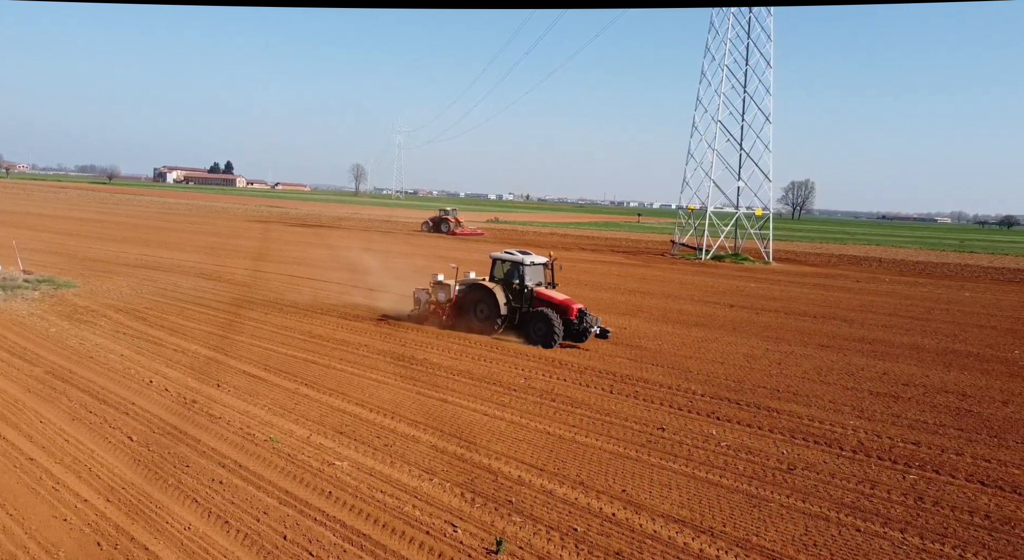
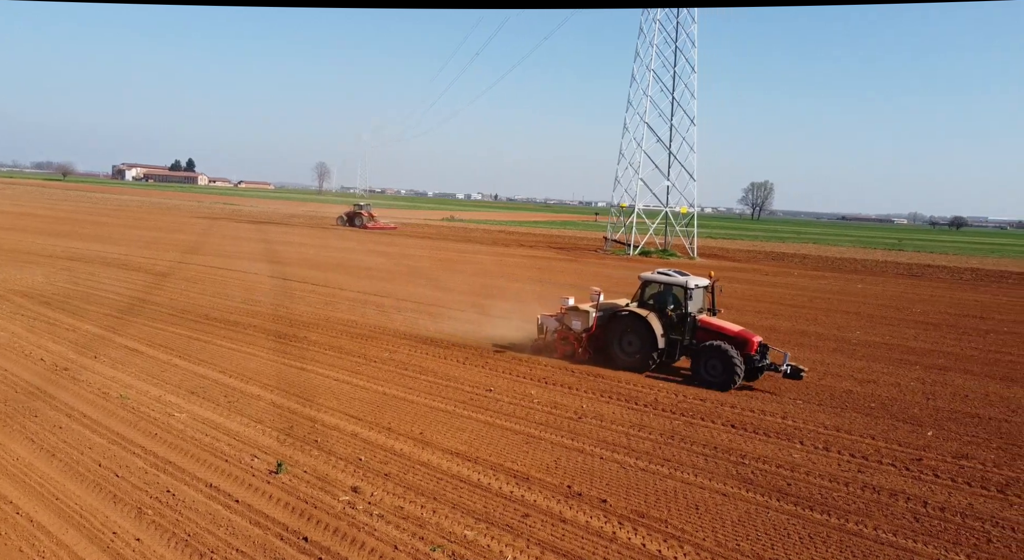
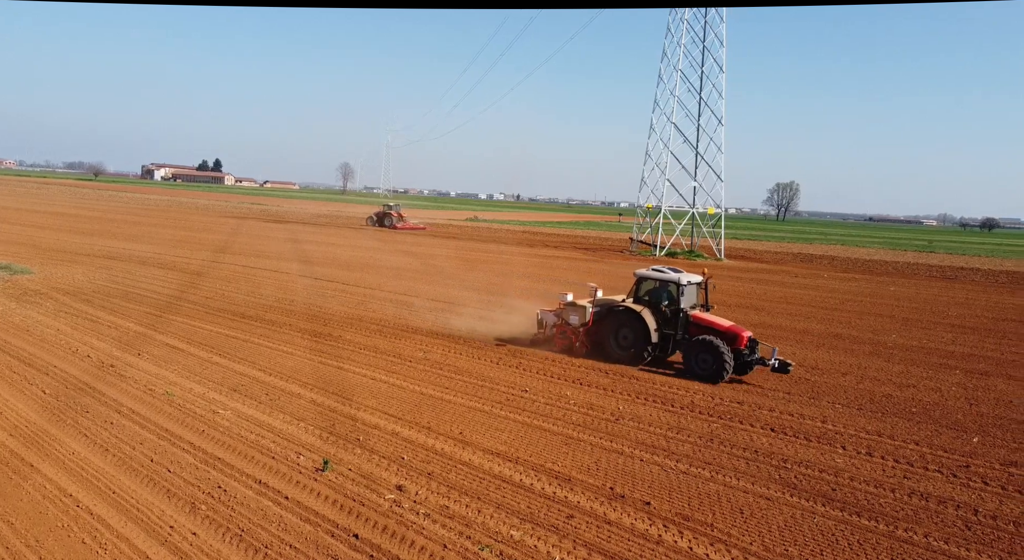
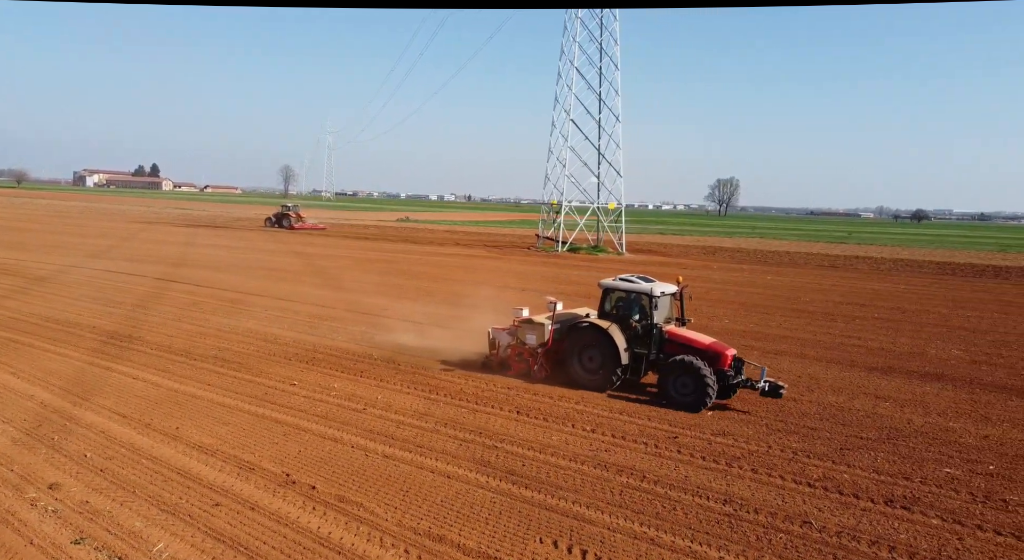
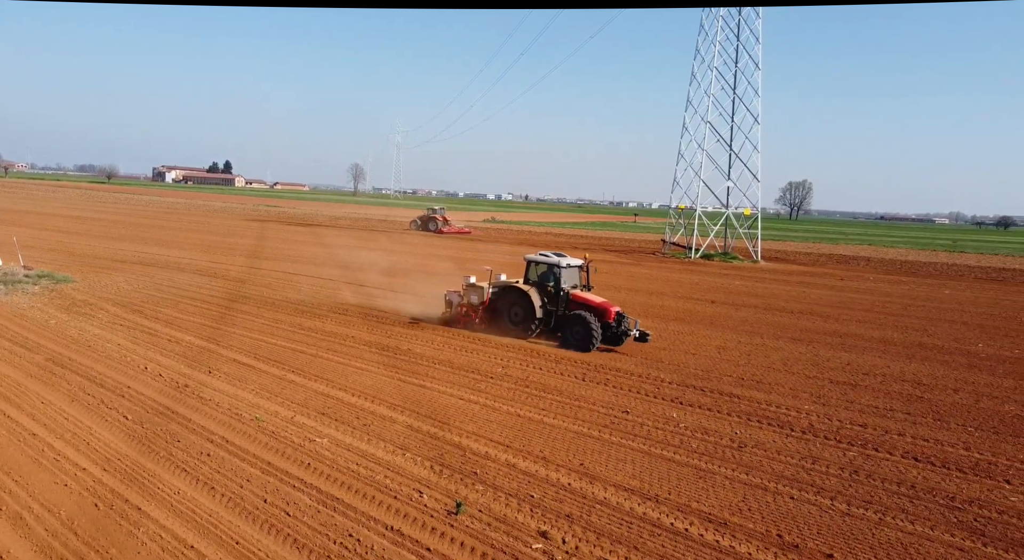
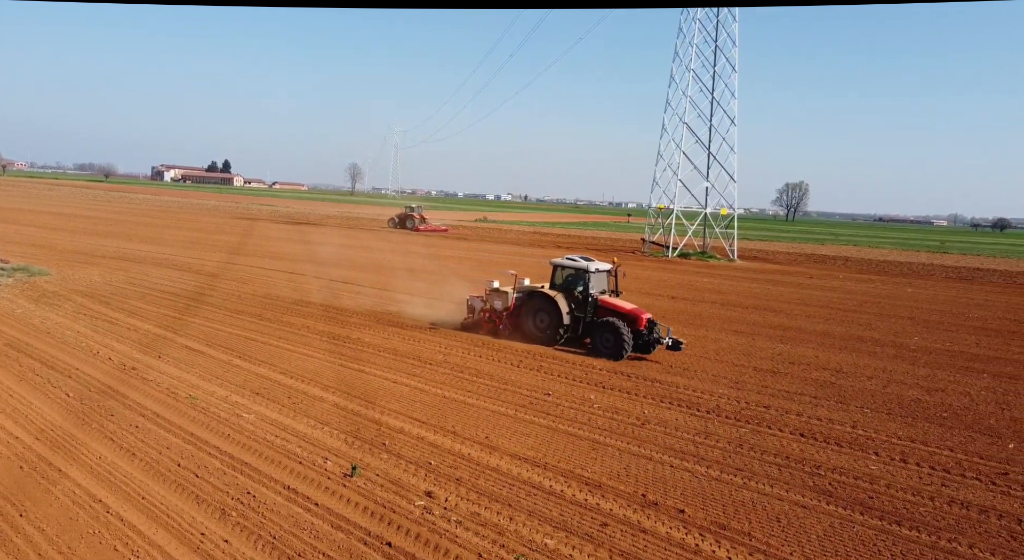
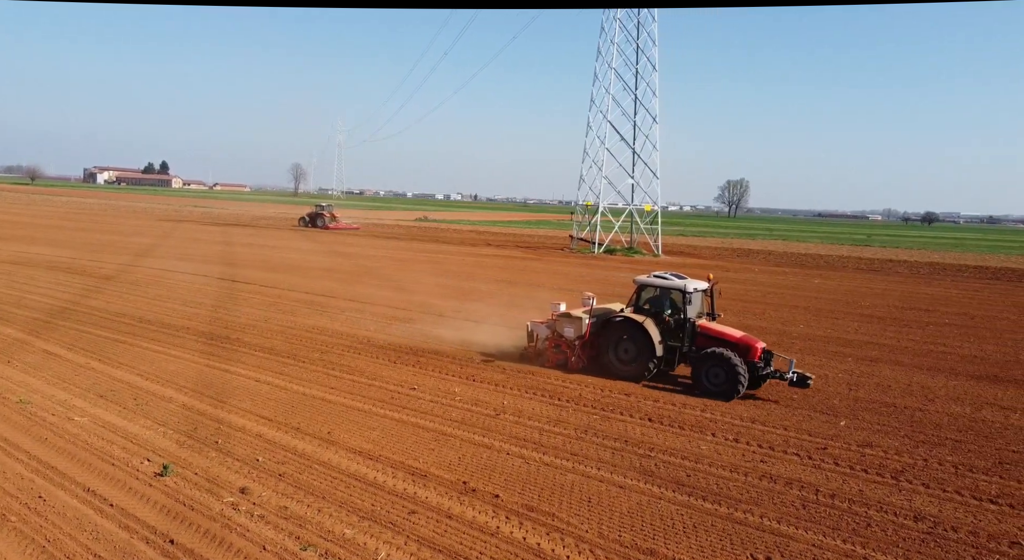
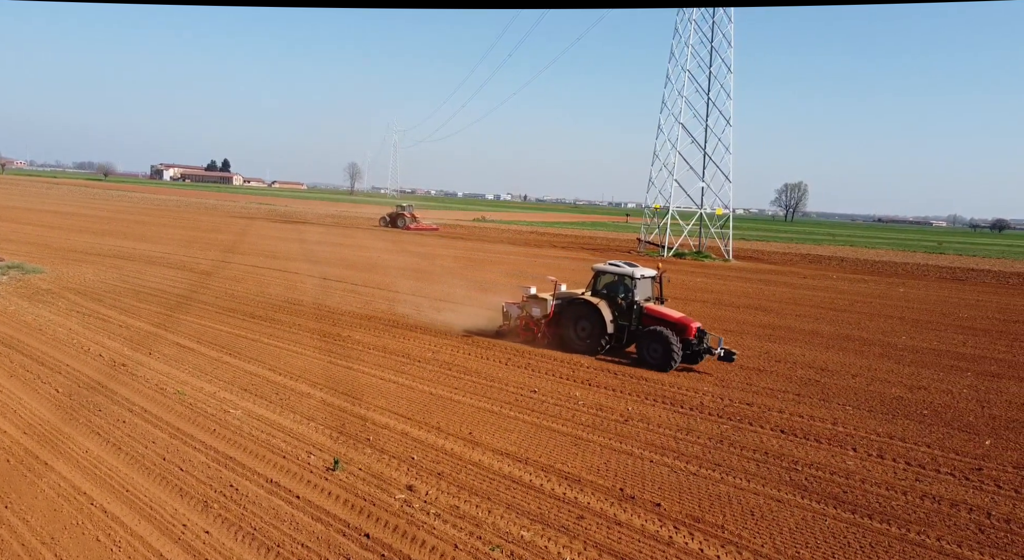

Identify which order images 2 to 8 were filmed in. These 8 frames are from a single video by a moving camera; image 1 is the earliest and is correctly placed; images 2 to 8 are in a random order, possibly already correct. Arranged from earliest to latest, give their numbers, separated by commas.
5, 6, 8, 3, 2, 7, 4
